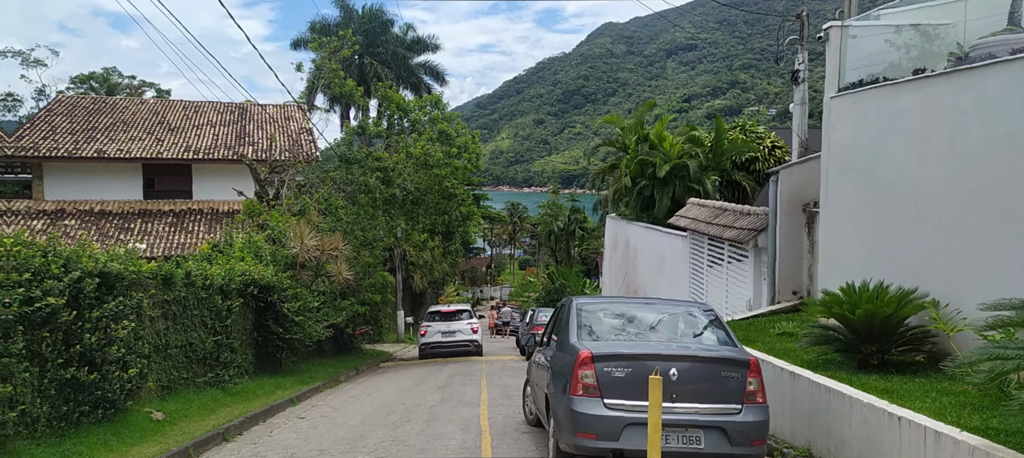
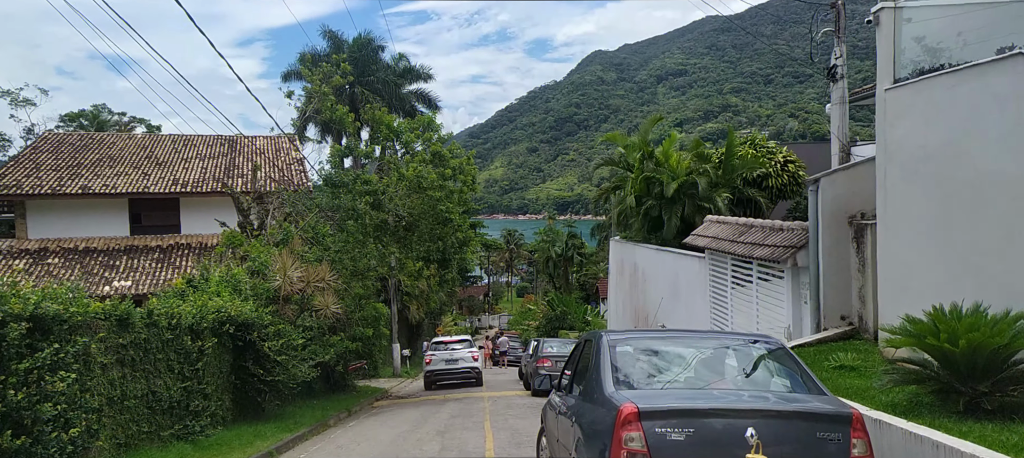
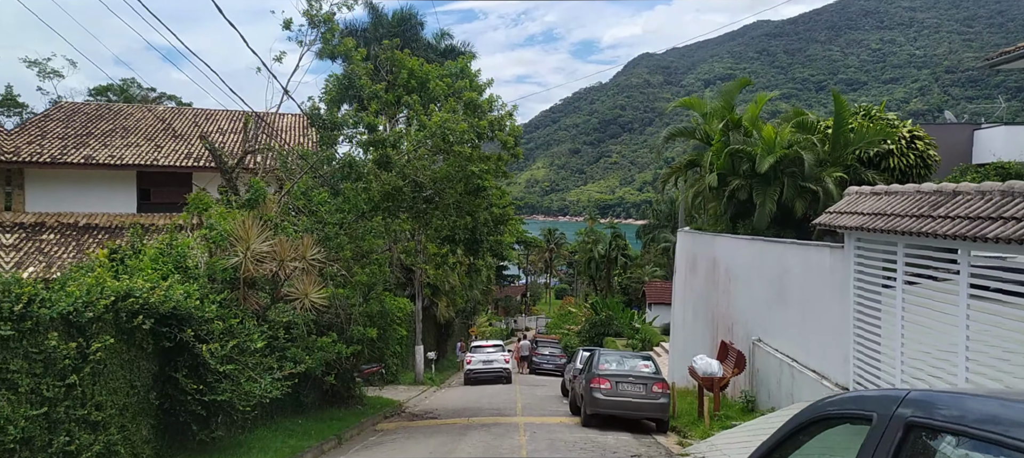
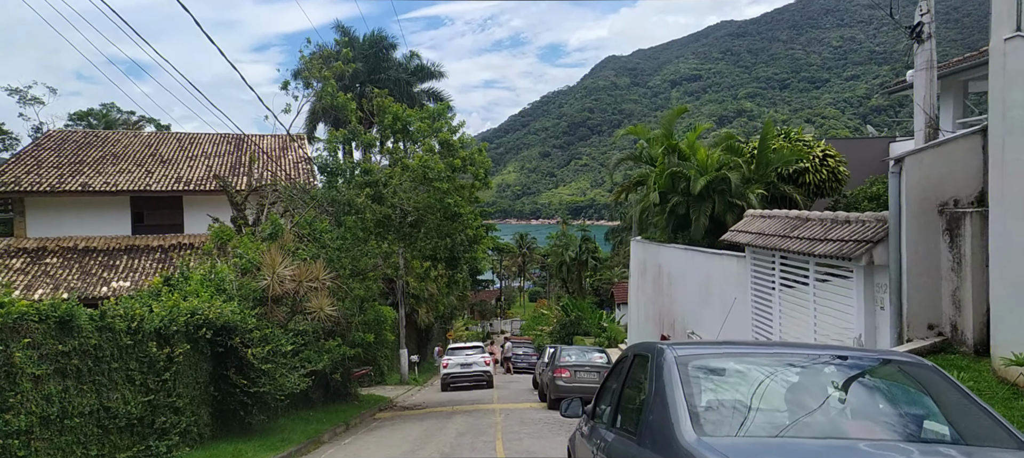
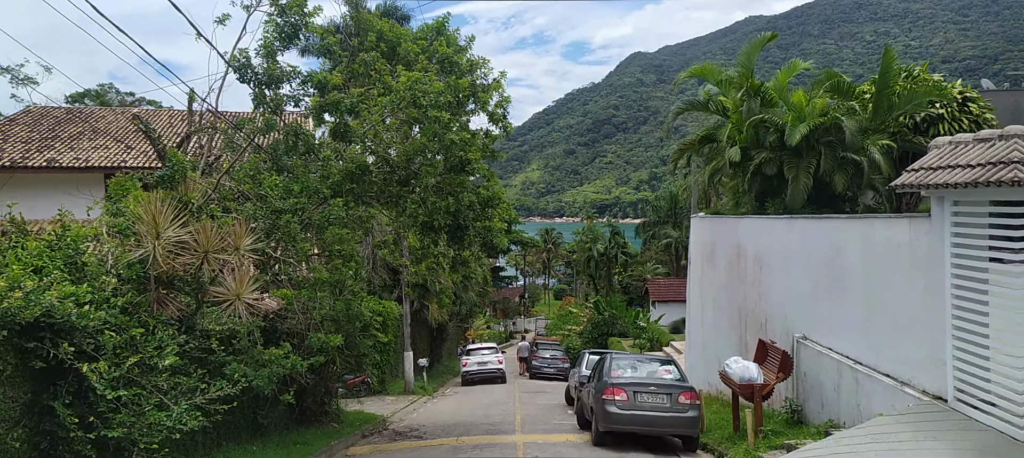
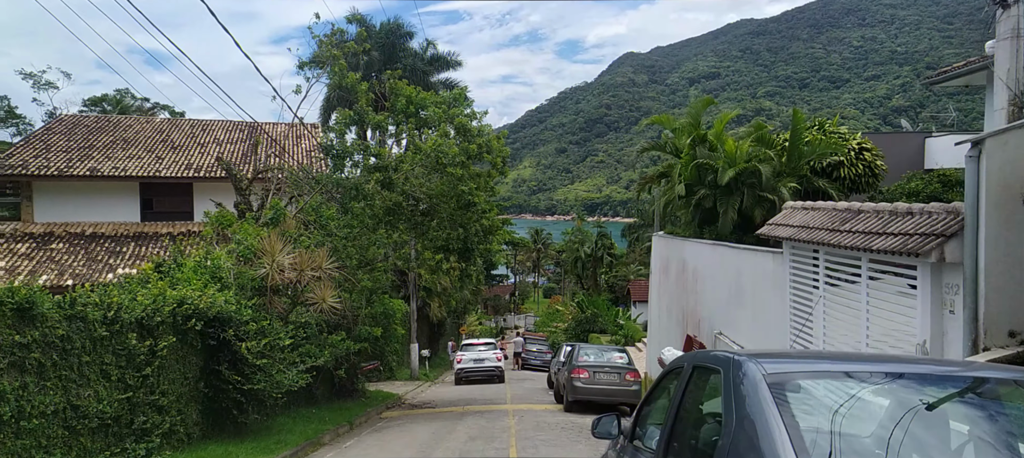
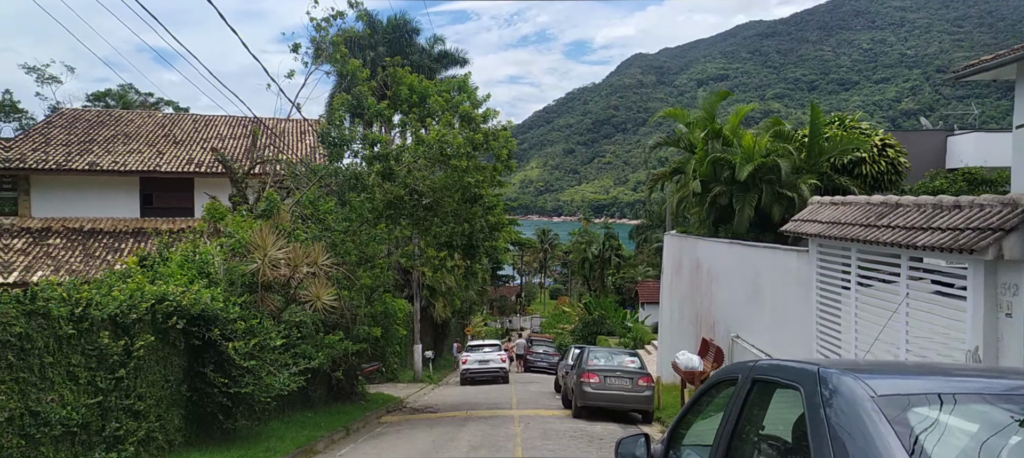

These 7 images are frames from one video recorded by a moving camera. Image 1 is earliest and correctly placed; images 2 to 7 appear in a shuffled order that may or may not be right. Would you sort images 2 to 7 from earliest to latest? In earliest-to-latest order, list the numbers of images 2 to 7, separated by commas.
2, 4, 6, 7, 3, 5
